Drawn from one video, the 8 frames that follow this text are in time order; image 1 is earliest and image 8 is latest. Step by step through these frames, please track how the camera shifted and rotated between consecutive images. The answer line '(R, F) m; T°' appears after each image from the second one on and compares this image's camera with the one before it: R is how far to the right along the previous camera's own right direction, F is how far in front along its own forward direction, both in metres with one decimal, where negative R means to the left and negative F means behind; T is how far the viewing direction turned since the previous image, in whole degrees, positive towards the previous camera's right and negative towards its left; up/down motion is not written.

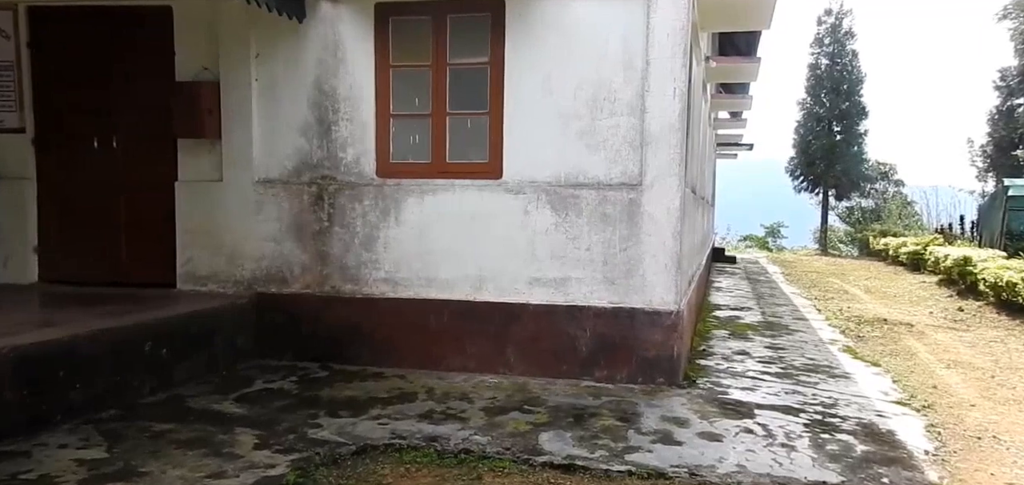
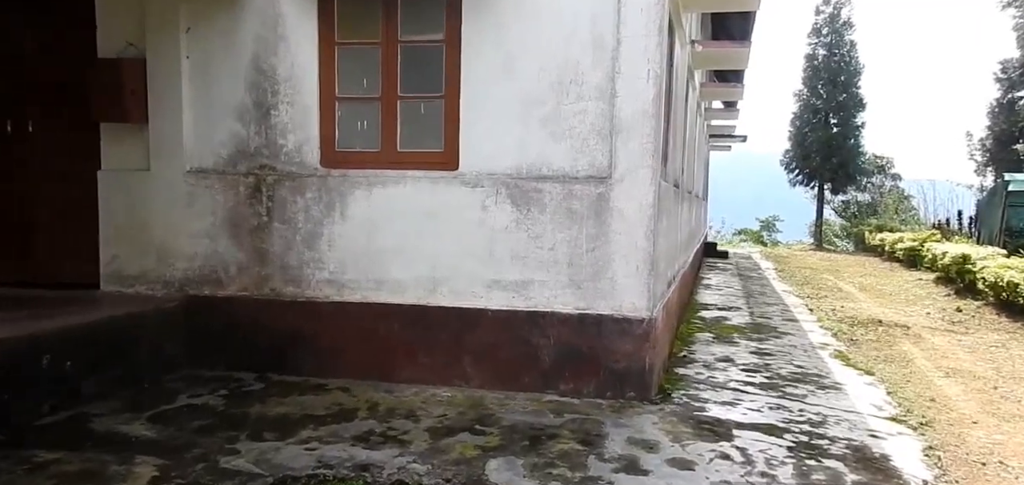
(+0.3, +0.5) m; 0°
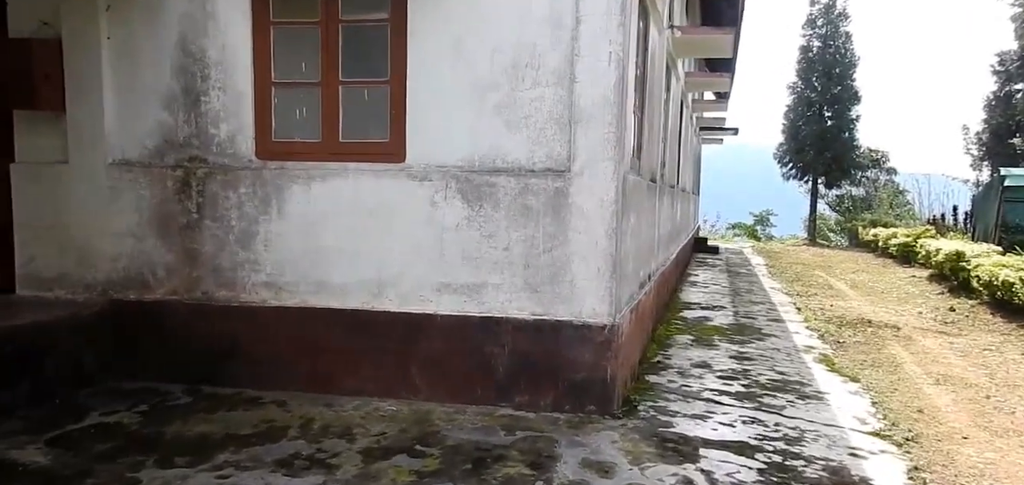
(+0.3, +0.4) m; 0°
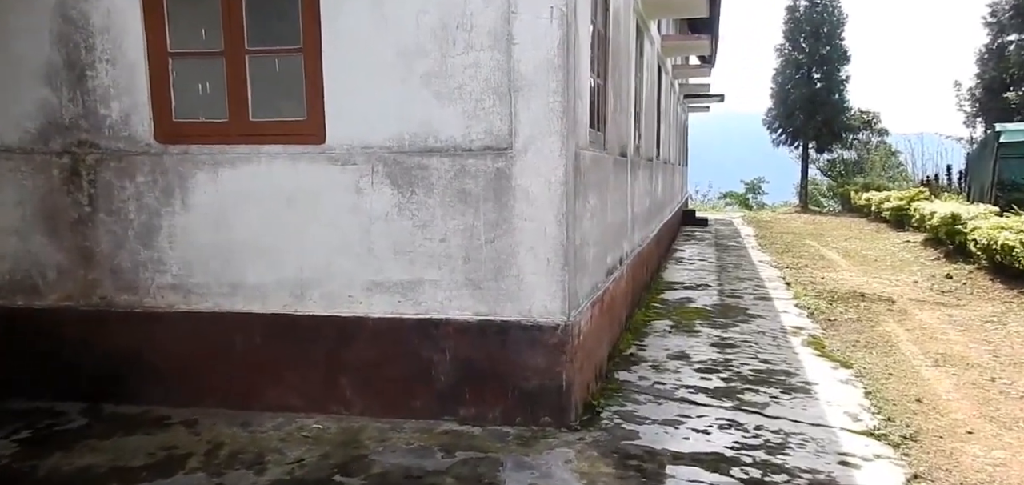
(+0.3, +0.6) m; 0°
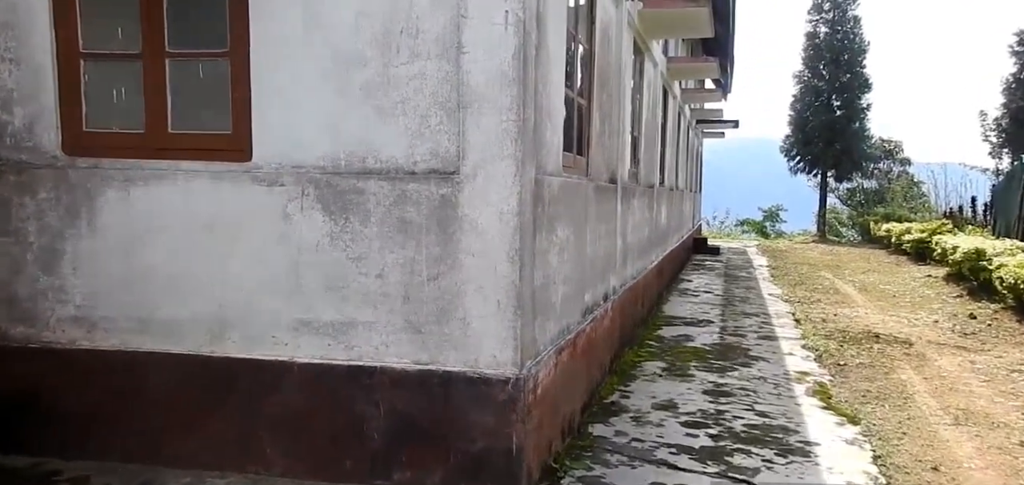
(+0.3, +0.6) m; -1°
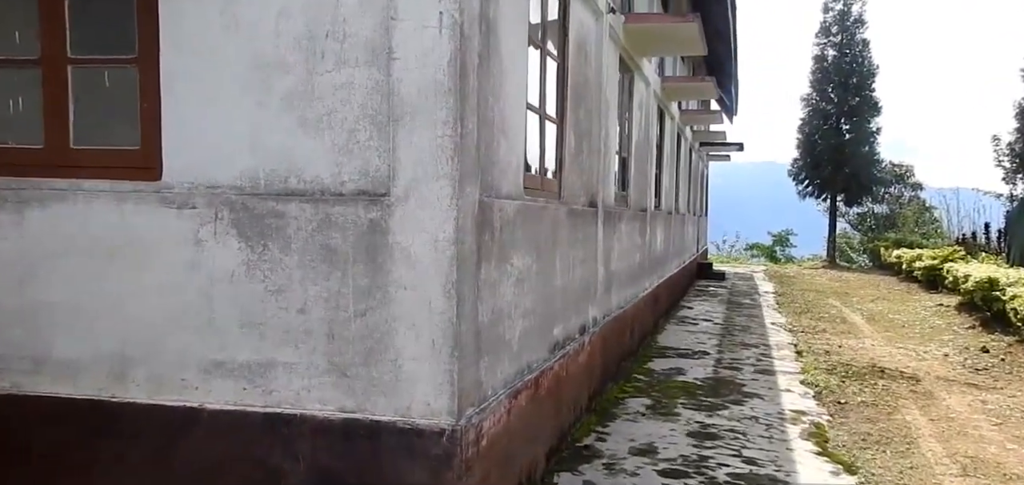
(+0.3, +0.4) m; -1°
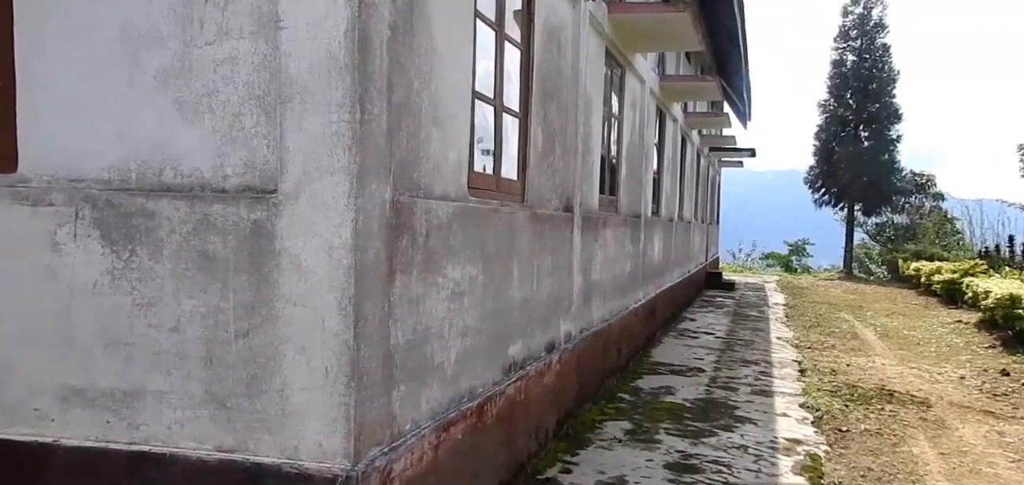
(+0.3, +0.5) m; -1°
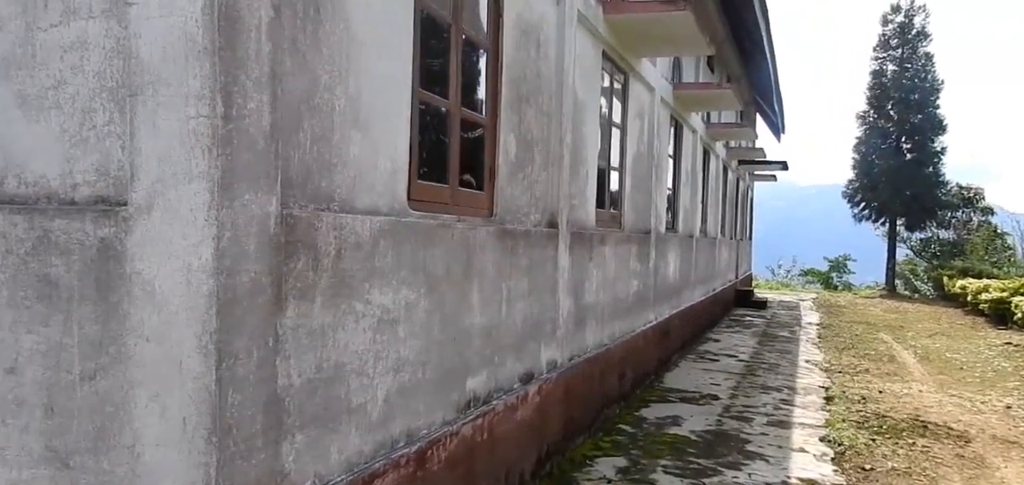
(+0.4, +0.5) m; -3°
